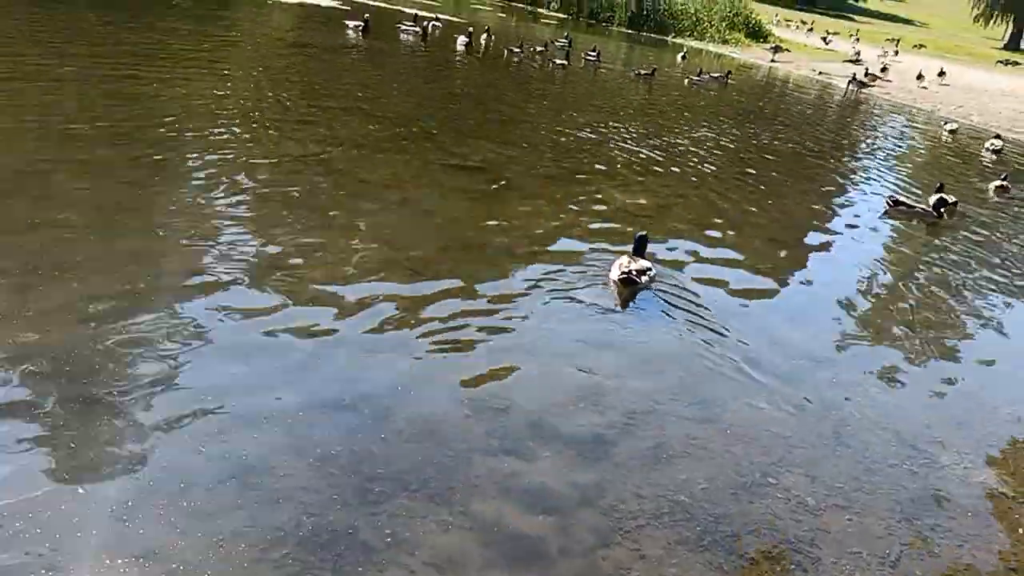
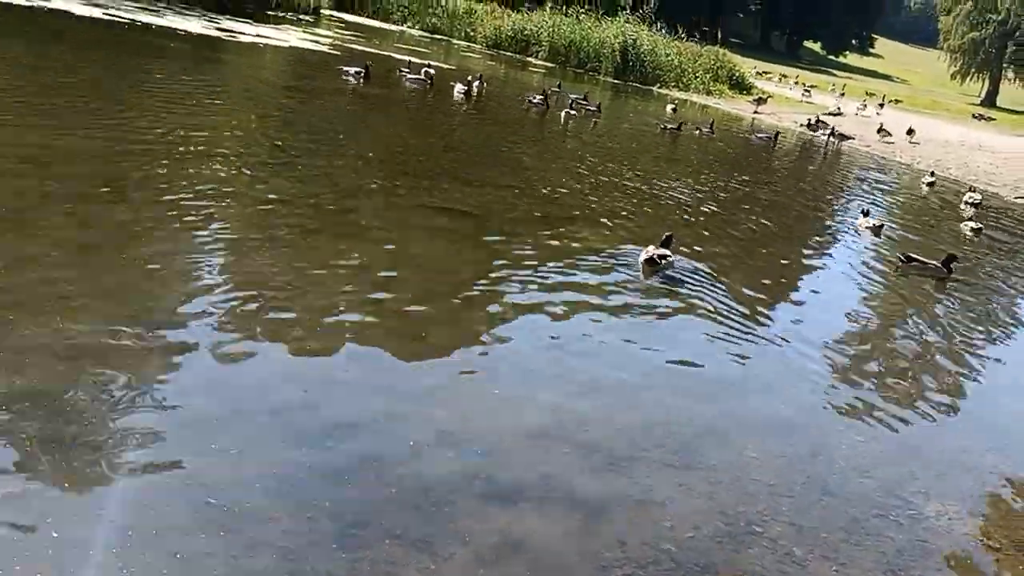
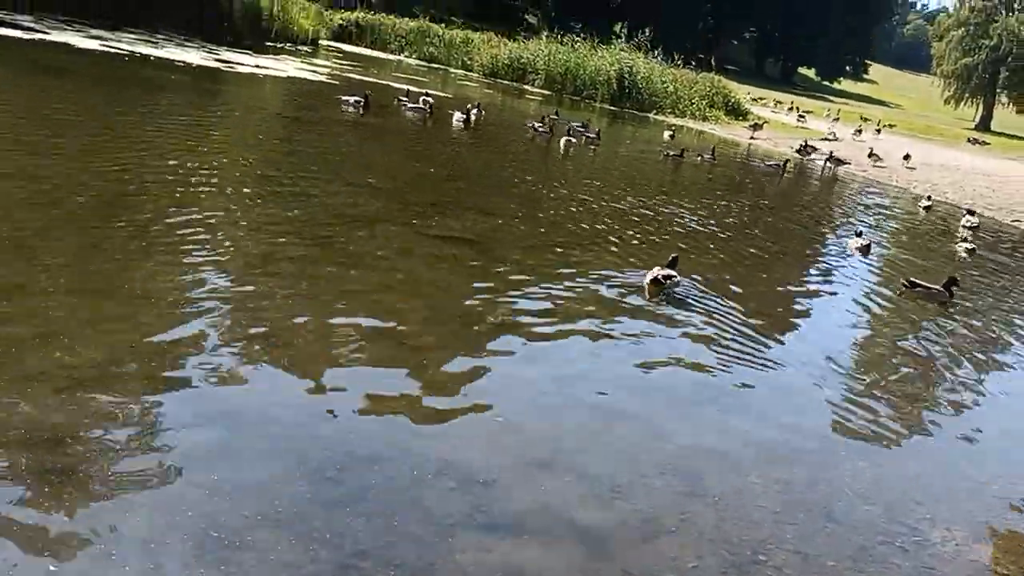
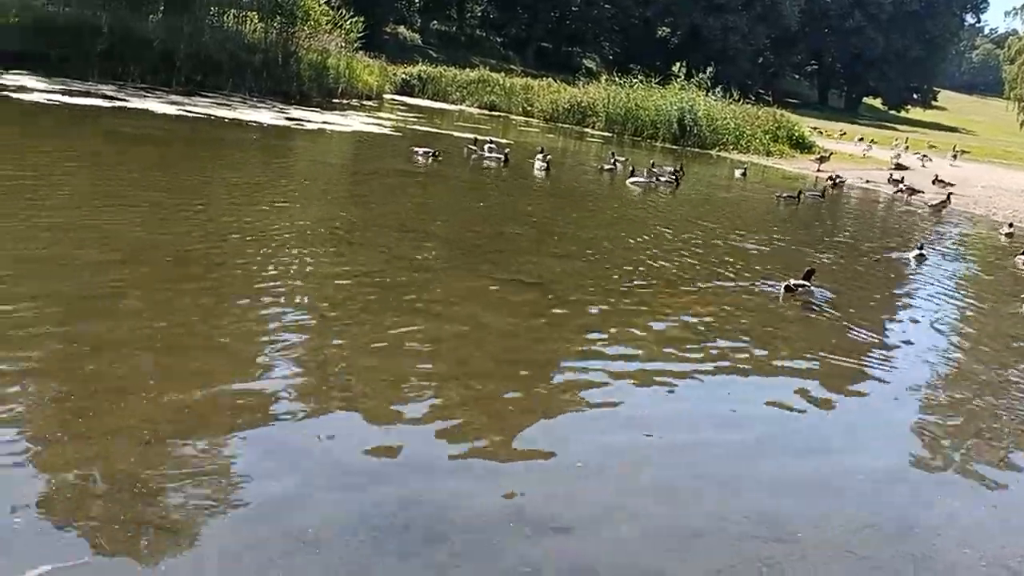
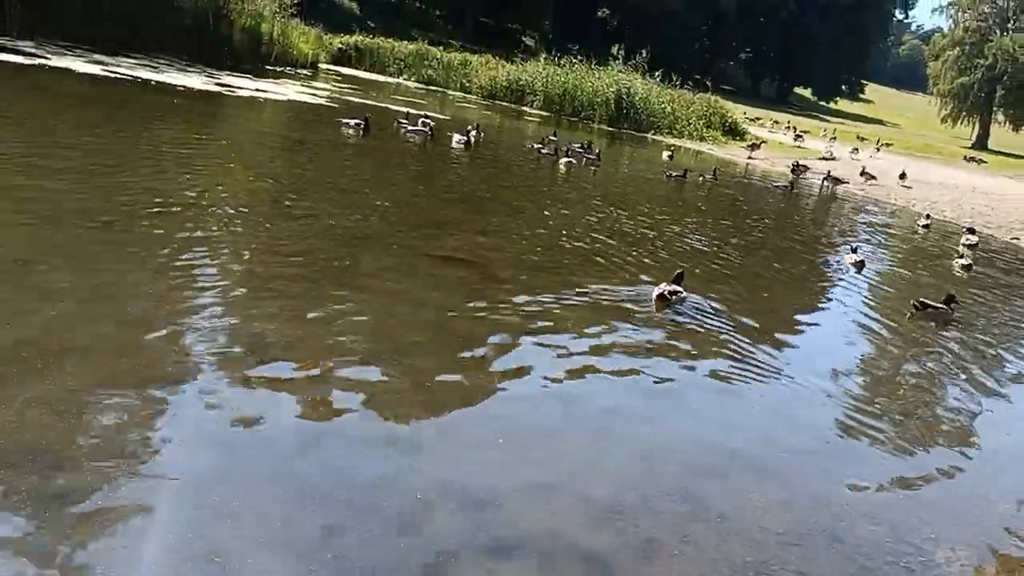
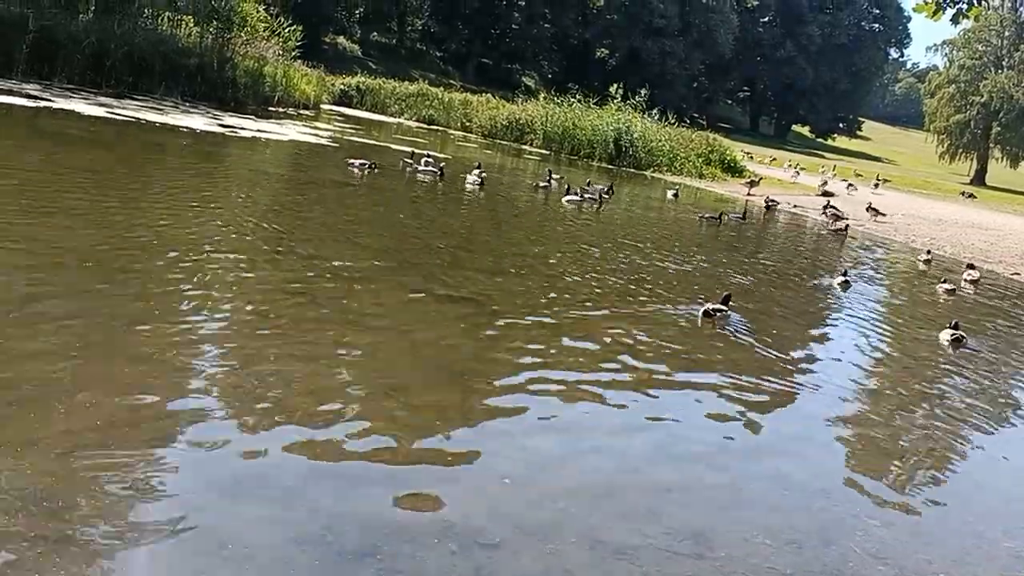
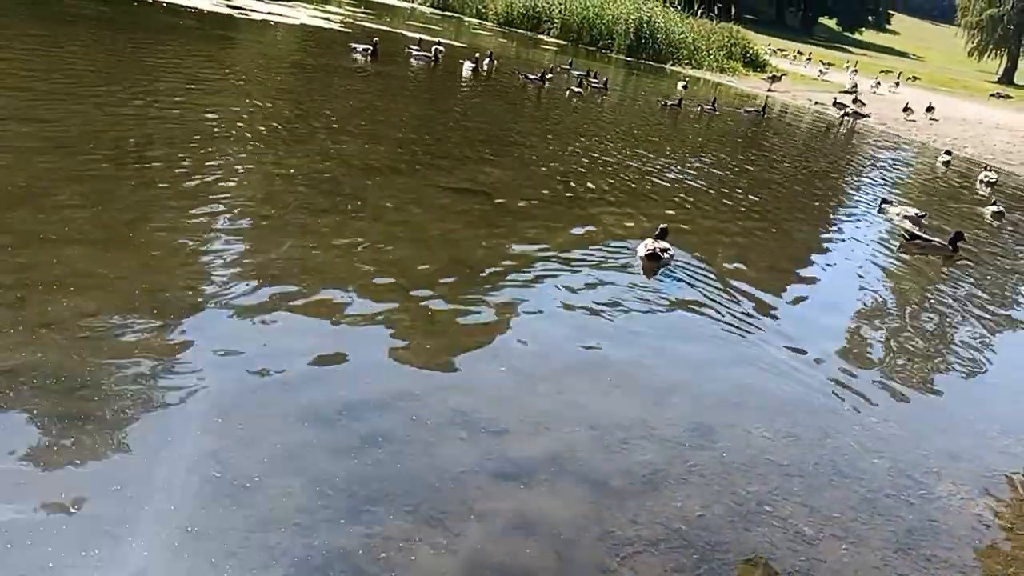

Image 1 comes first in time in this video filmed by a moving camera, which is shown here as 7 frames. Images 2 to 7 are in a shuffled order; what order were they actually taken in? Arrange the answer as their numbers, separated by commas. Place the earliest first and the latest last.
7, 2, 3, 5, 6, 4
